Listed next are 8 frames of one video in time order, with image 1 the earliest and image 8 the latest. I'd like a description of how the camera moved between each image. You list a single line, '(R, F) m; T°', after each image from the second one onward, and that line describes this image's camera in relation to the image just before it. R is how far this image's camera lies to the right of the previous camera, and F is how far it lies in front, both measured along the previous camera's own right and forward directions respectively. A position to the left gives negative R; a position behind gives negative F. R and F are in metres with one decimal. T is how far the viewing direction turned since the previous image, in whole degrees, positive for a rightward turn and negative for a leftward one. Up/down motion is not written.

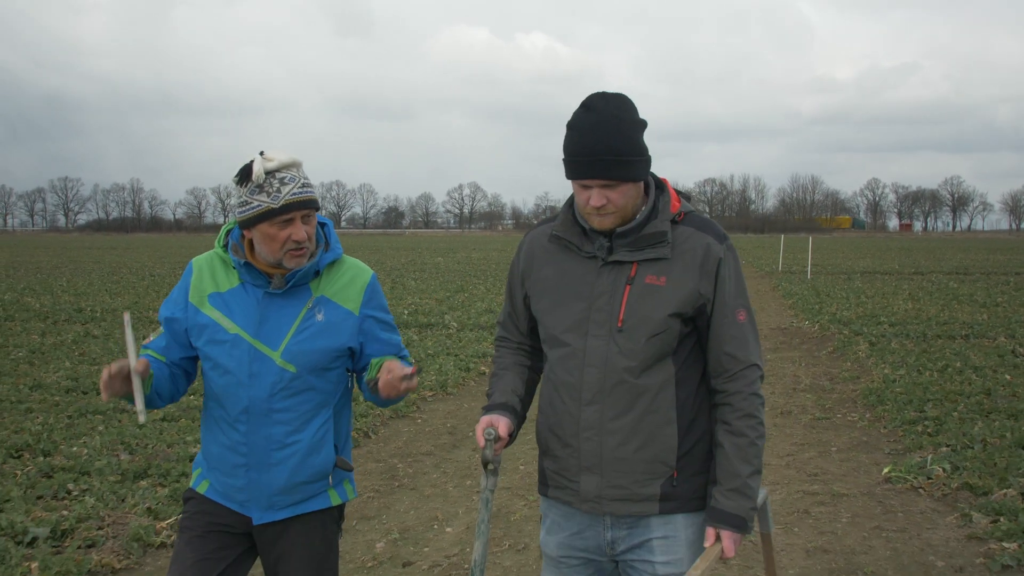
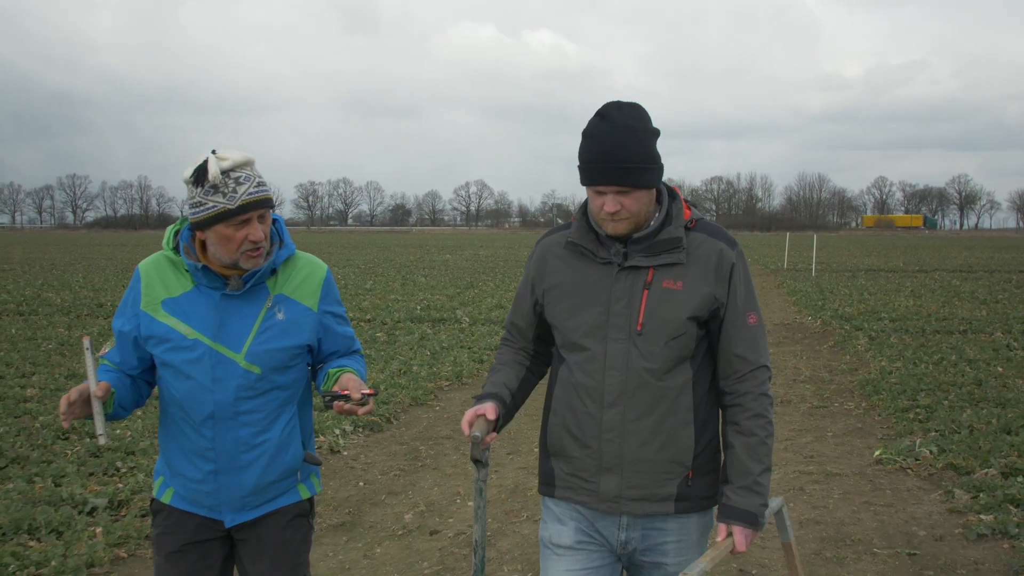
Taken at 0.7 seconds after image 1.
(-0.1, -0.4) m; 0°
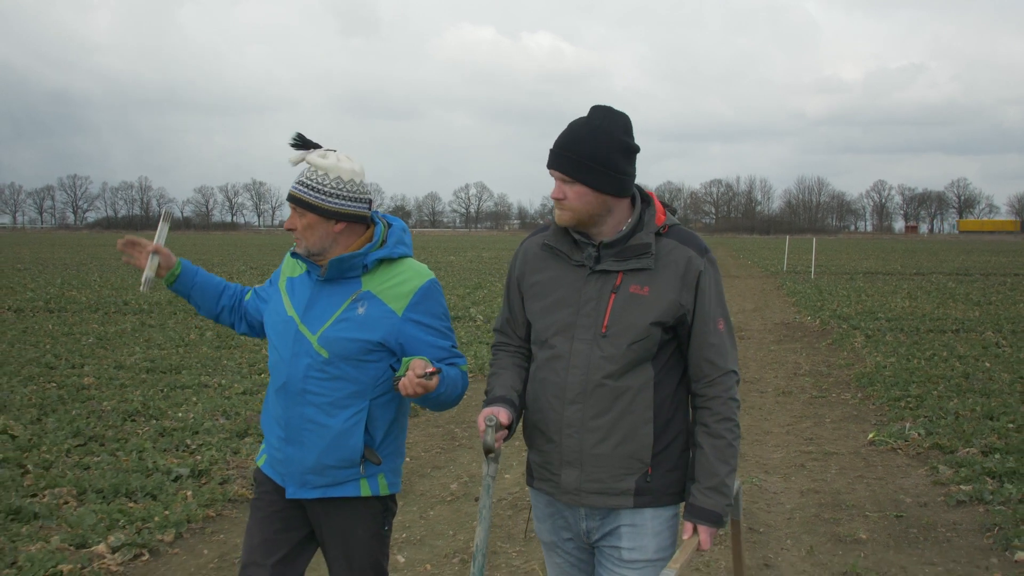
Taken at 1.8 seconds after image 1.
(-0.3, -0.7) m; 0°
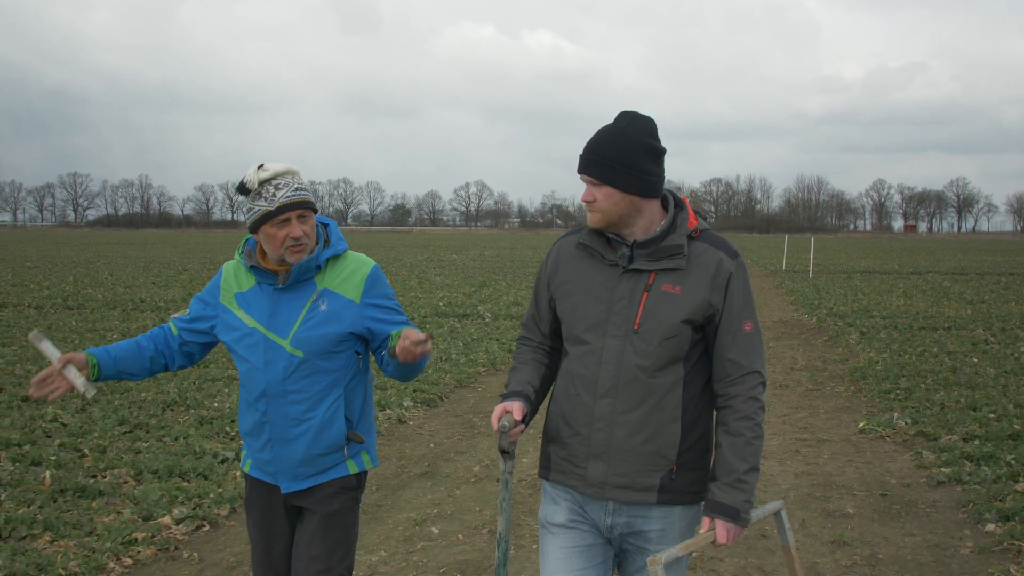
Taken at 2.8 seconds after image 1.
(-0.2, -0.5) m; 0°
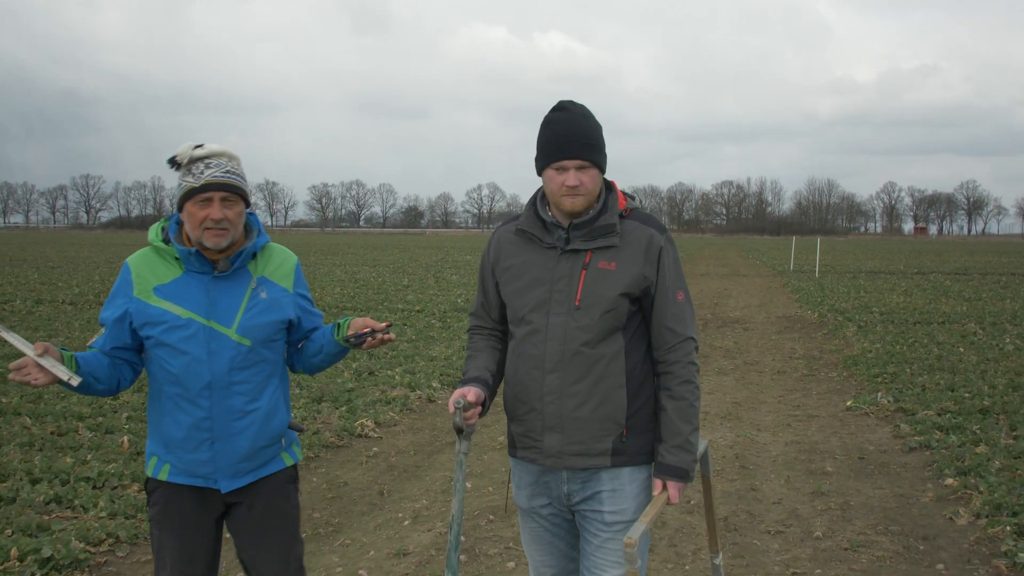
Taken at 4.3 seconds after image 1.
(-0.1, -0.9) m; -1°
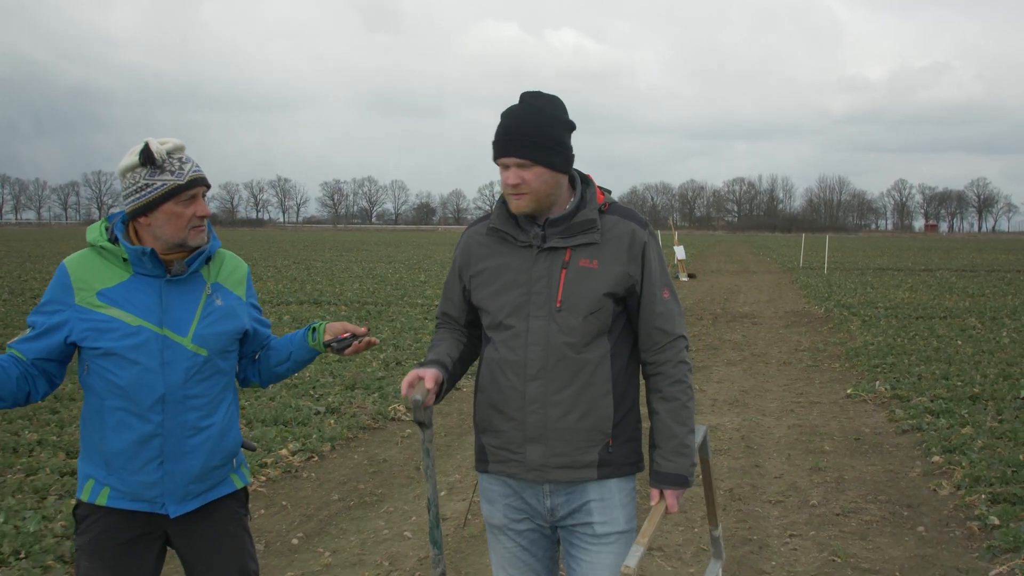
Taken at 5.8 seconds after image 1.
(-0.1, -0.6) m; -1°
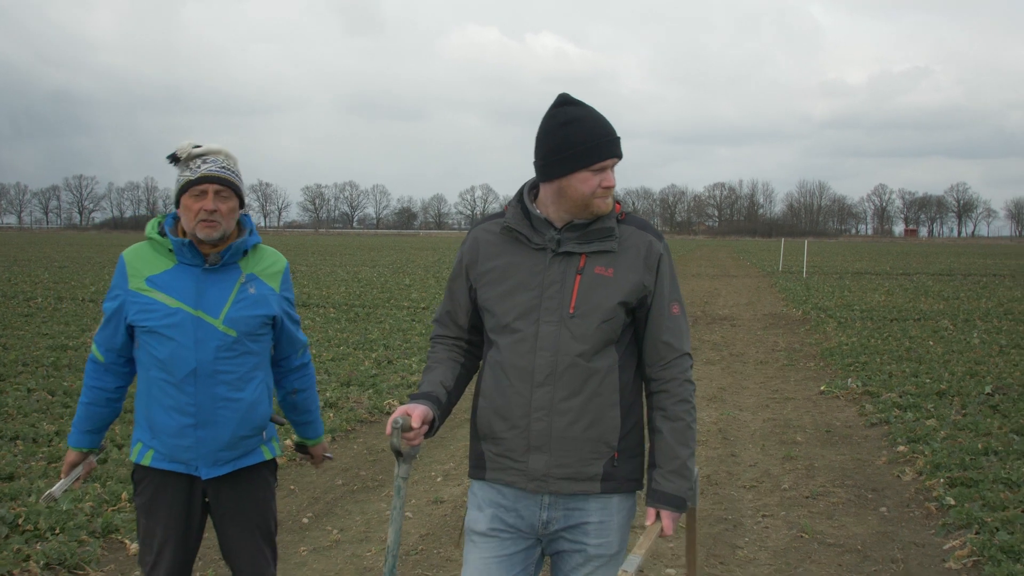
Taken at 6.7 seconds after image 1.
(-0.1, -0.4) m; +1°
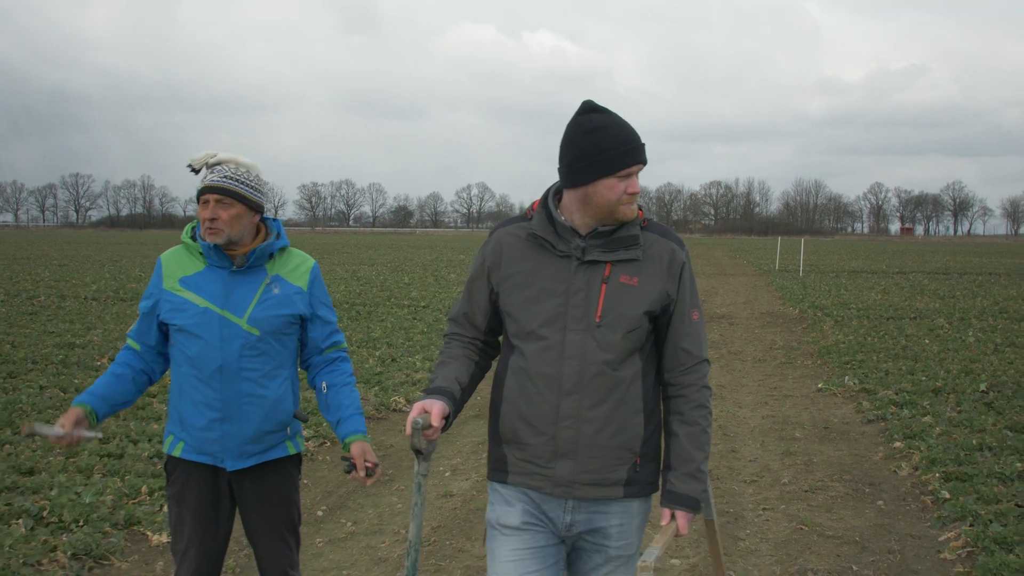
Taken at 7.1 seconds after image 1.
(-0.1, -0.1) m; 0°
